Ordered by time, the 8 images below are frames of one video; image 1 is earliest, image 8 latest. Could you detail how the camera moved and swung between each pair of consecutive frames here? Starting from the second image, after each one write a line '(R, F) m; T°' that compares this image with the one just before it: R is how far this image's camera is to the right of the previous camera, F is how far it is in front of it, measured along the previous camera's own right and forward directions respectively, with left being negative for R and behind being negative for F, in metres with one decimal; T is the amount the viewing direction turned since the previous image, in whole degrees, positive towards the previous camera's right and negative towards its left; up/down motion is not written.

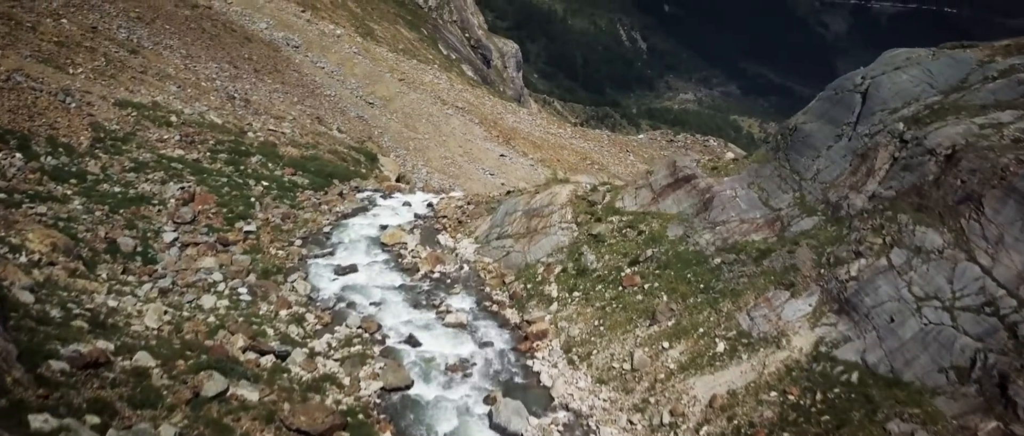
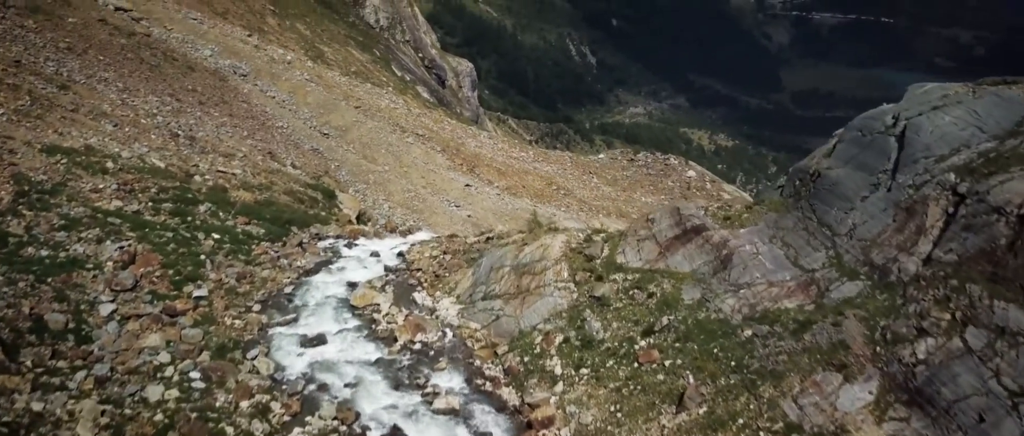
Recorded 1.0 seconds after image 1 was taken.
(-0.6, +1.6) m; +3°
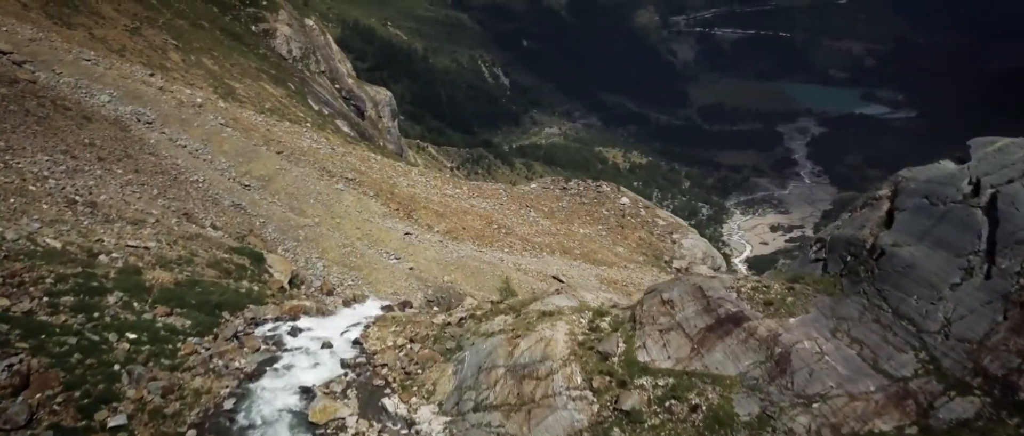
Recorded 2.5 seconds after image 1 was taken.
(-1.1, +2.4) m; +6°
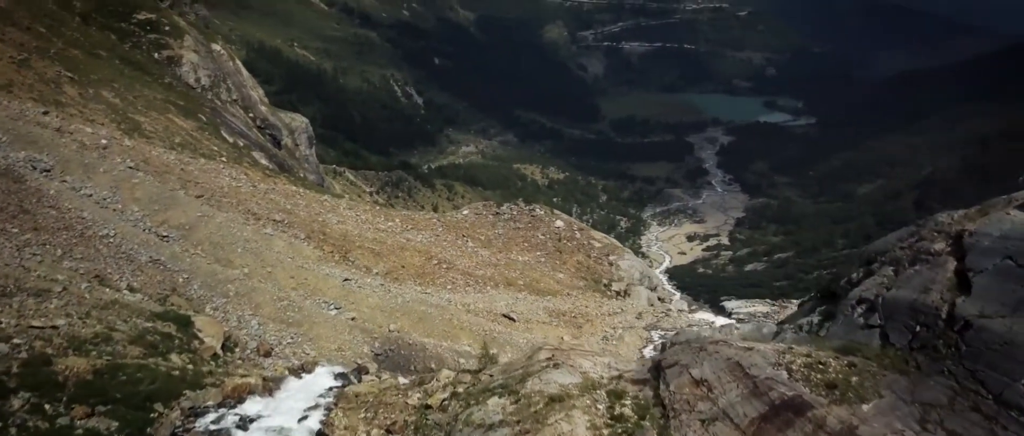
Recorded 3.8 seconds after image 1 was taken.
(-1.1, +1.9) m; +6°
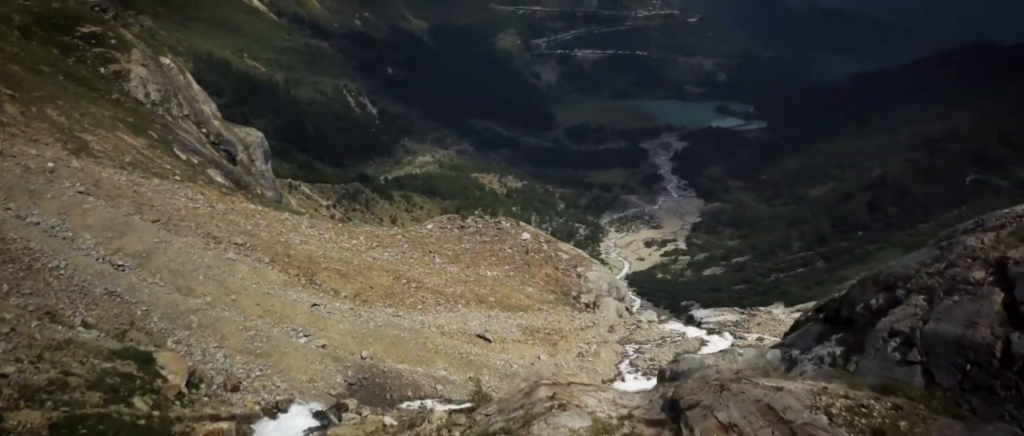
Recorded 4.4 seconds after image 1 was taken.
(-0.6, +0.9) m; +3°
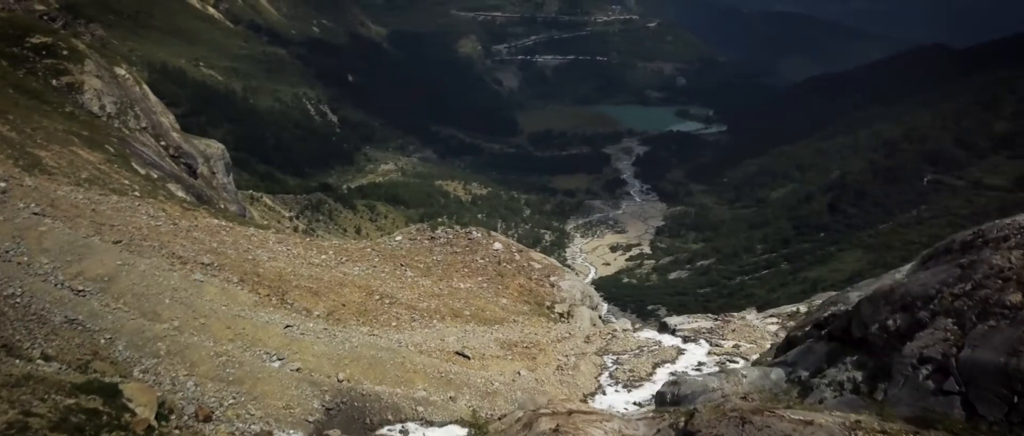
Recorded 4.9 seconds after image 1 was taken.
(-0.5, +0.7) m; +3°
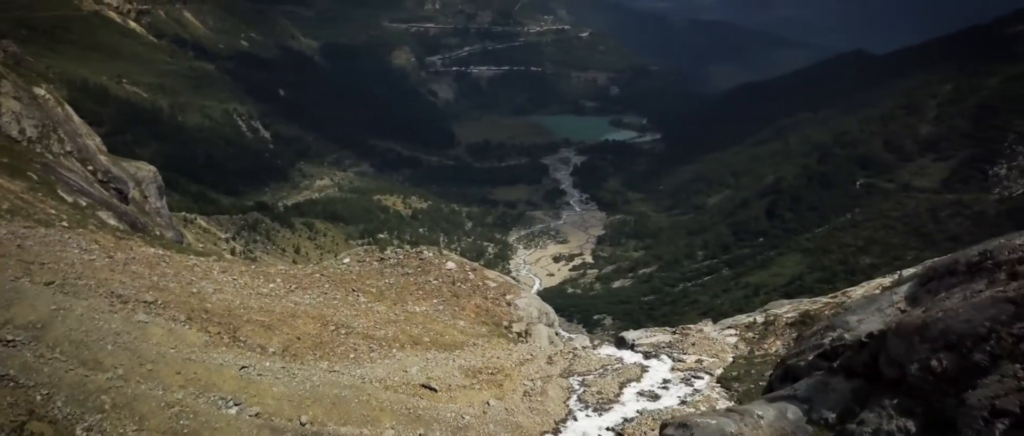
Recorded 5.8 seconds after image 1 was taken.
(-1.0, +1.2) m; +5°
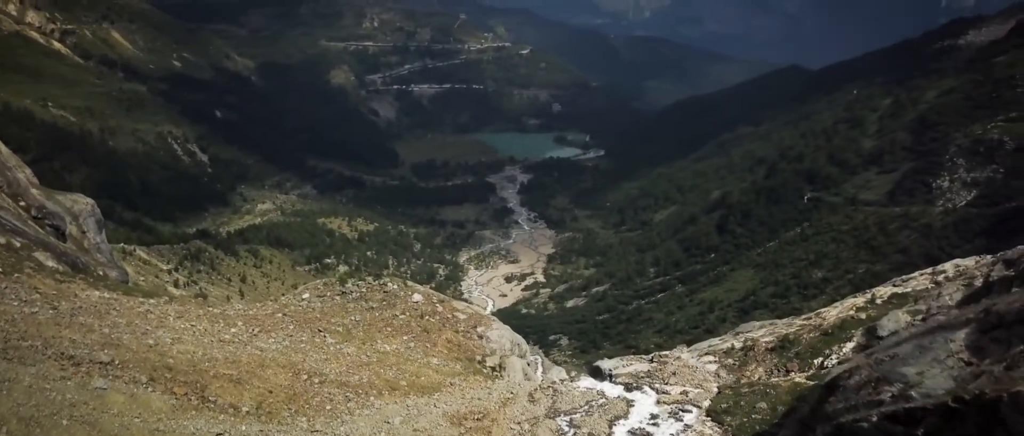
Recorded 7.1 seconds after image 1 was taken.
(-1.6, +1.9) m; +4°
